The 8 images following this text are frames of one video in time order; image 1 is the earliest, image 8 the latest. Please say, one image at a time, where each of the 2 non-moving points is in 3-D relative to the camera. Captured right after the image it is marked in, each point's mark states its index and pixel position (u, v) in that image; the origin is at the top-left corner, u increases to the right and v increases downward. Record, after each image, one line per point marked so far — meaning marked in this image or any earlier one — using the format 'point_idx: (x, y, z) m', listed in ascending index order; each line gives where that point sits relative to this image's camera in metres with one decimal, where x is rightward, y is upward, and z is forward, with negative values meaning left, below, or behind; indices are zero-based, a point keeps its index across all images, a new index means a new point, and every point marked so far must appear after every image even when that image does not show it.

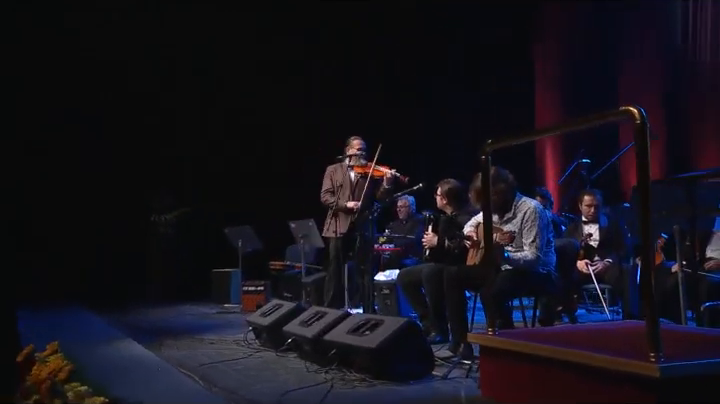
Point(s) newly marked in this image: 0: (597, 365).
0: (+0.6, -0.4, +2.4) m
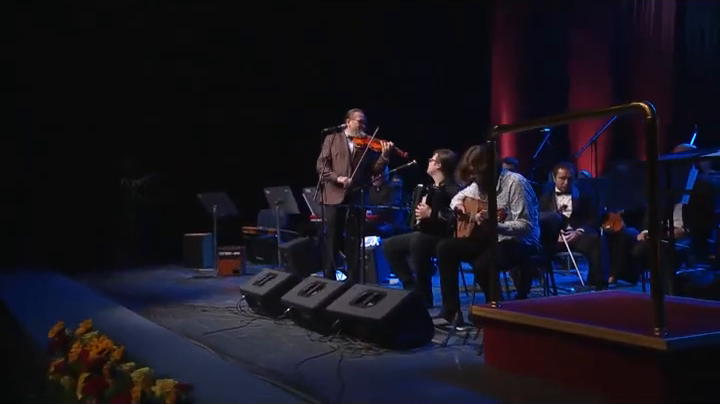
0: (+0.7, -0.4, +2.7) m
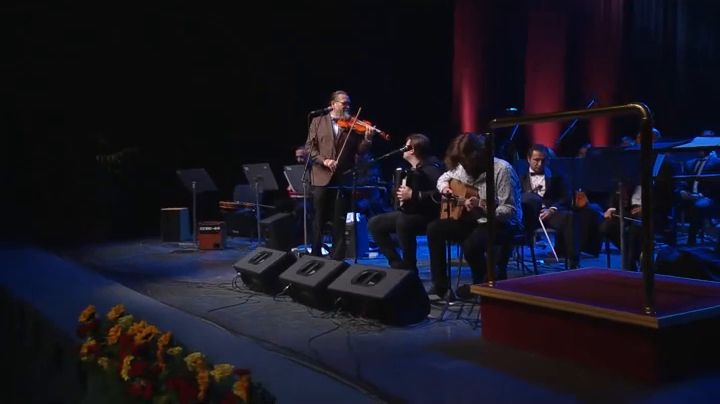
0: (+0.8, -0.4, +3.0) m
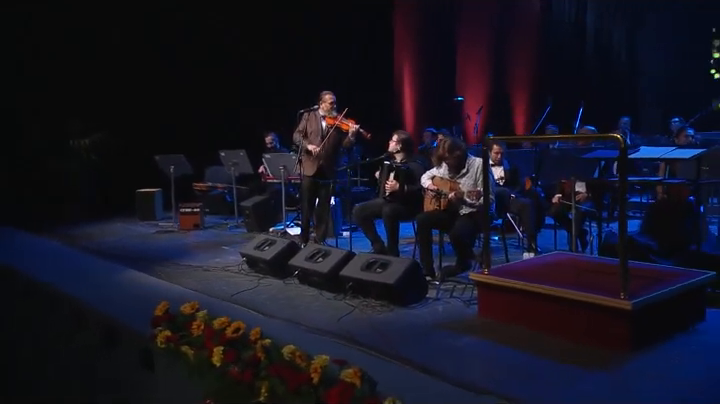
0: (+1.0, -0.4, +3.9) m
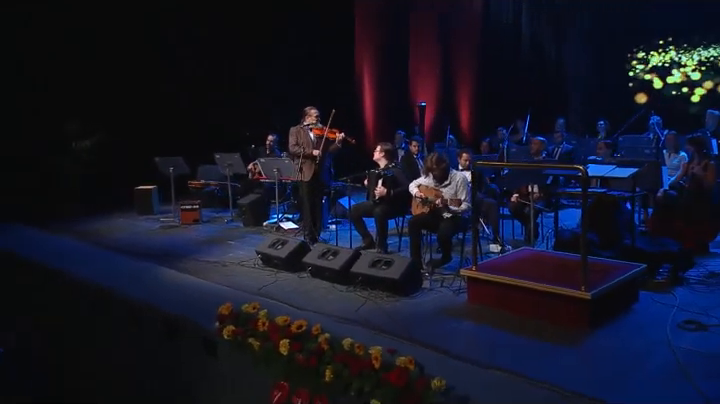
0: (+1.2, -0.5, +5.2) m
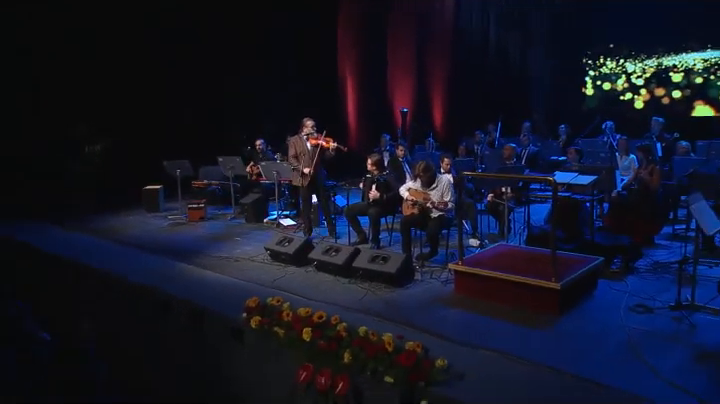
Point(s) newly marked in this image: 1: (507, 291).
0: (+1.2, -0.6, +6.3) m
1: (+1.1, -0.7, +6.5) m
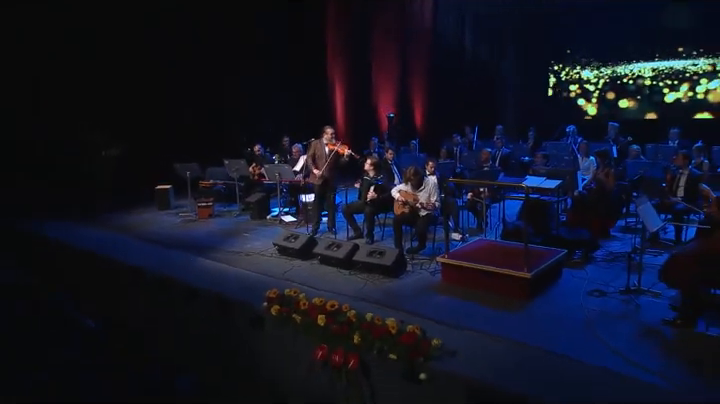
0: (+1.2, -0.6, +7.5) m
1: (+1.1, -0.7, +7.7) m
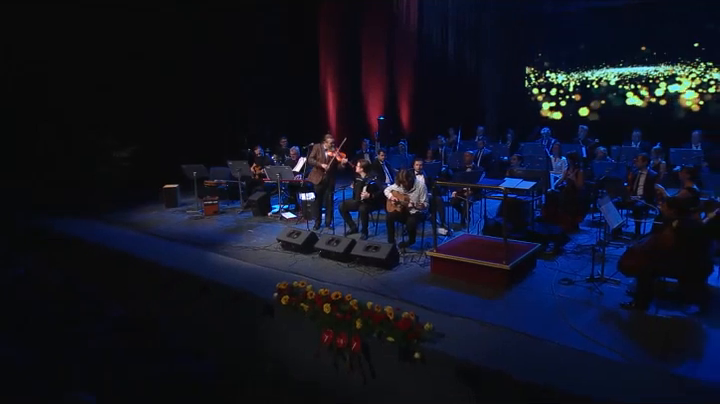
0: (+1.2, -0.6, +8.5) m
1: (+1.1, -0.7, +8.7) m
